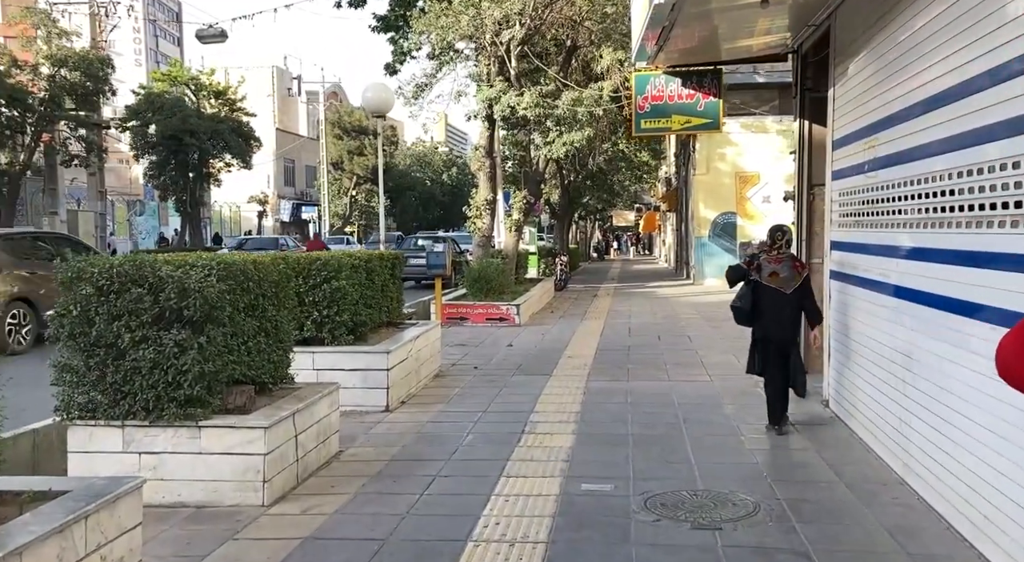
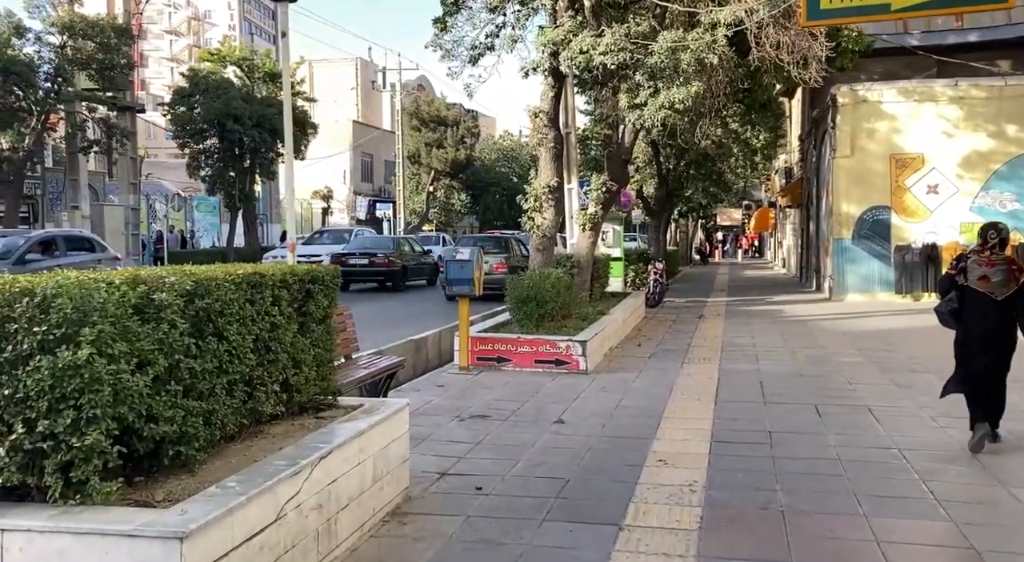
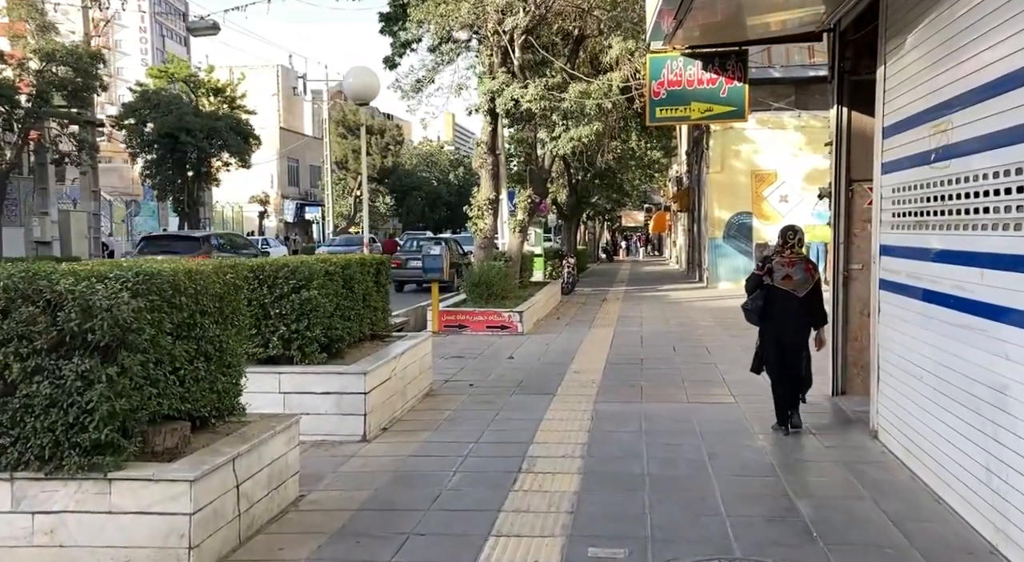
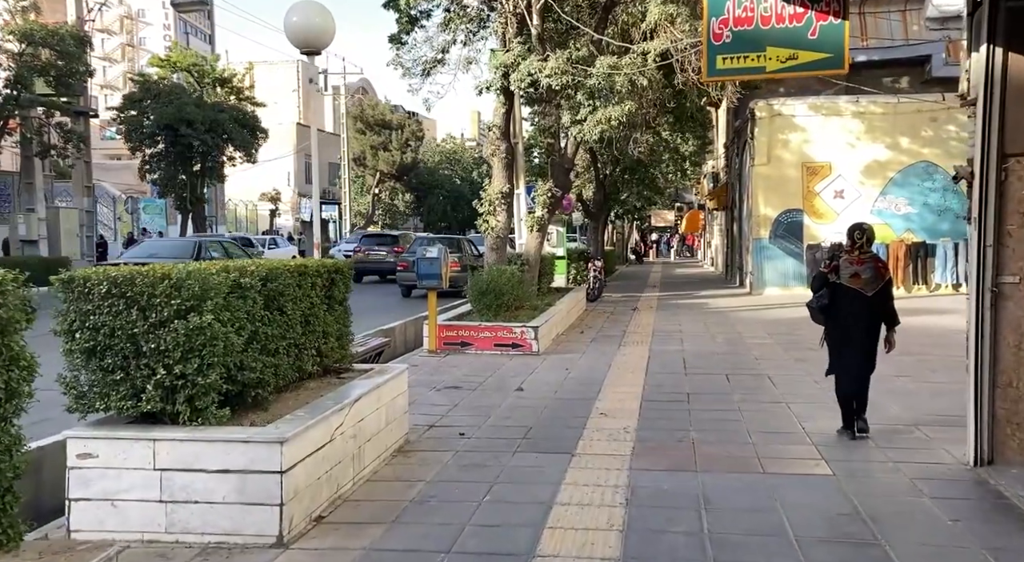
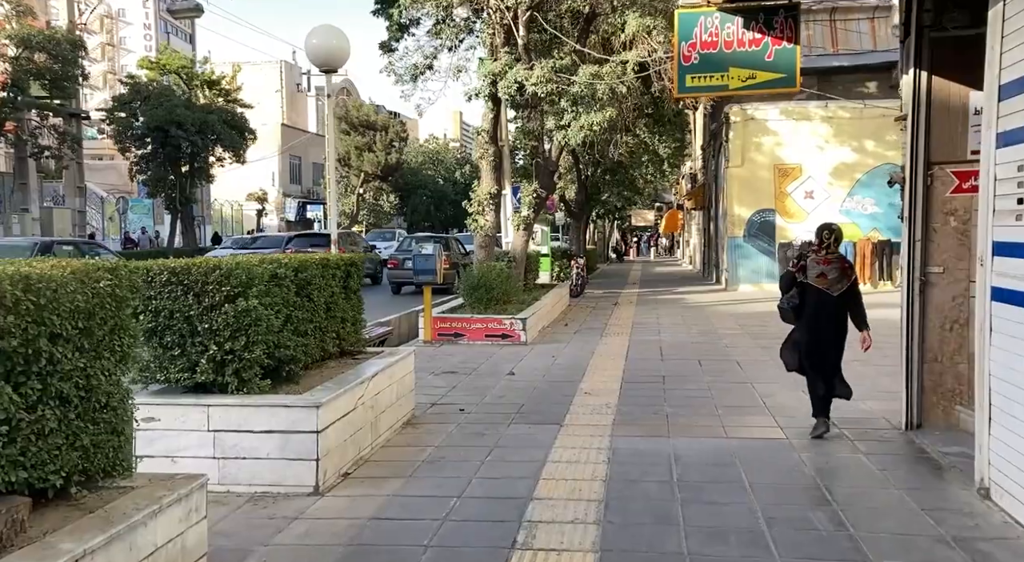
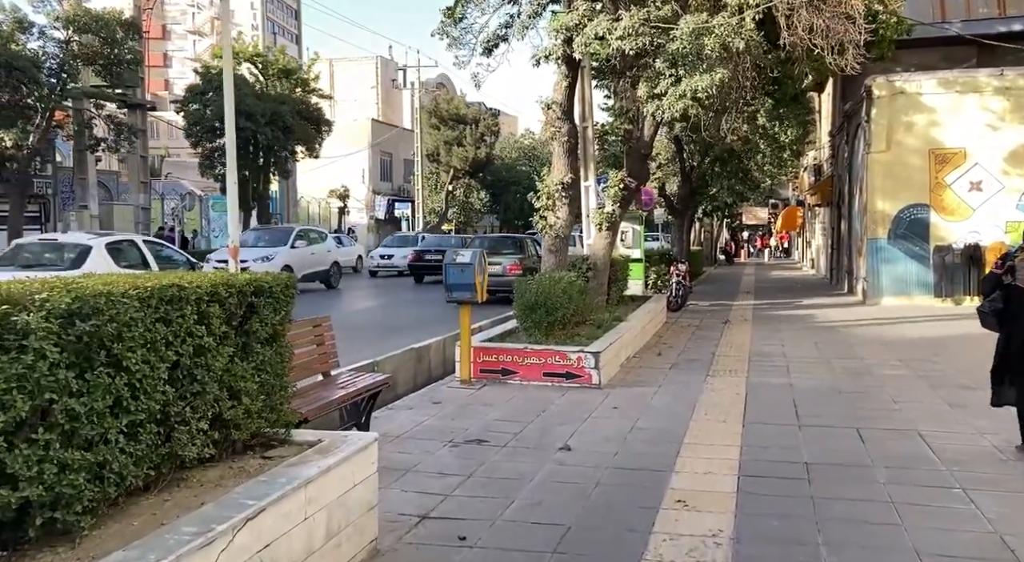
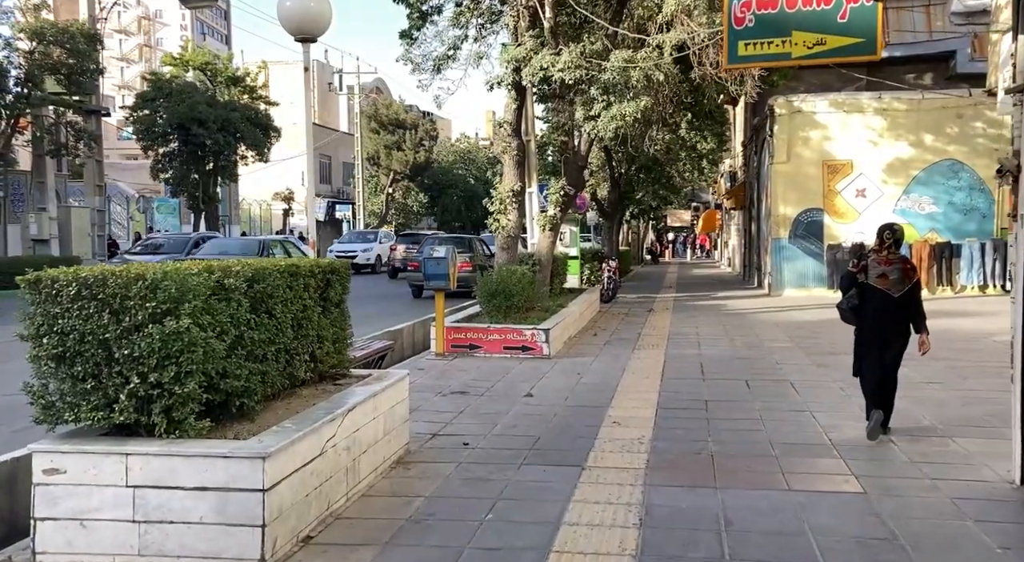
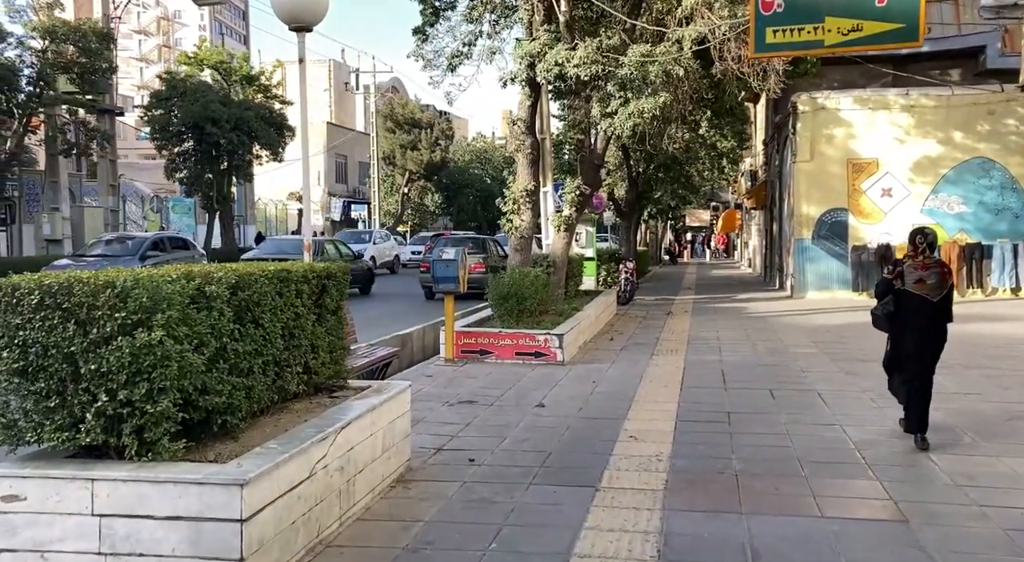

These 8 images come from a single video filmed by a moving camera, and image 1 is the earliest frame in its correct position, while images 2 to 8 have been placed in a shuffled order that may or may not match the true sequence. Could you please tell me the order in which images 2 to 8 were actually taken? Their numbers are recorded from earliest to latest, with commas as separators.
3, 5, 4, 7, 8, 2, 6
